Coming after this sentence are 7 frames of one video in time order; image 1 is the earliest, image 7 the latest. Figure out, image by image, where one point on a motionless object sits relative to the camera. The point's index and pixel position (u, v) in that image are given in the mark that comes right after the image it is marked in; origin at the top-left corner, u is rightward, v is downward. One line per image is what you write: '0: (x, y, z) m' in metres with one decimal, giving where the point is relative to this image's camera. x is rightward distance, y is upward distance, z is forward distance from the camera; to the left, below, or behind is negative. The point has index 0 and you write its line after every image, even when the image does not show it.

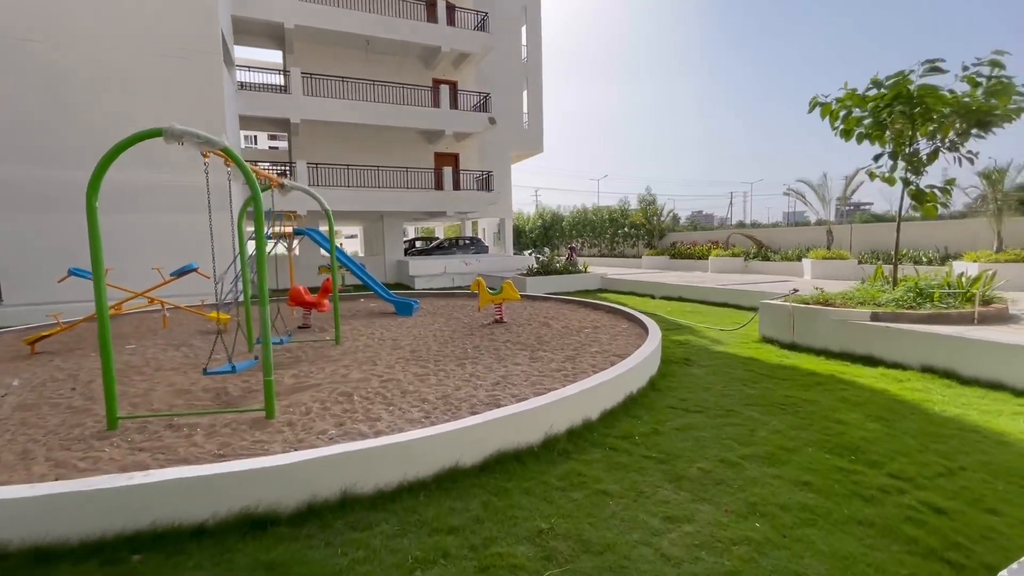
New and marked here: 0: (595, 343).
0: (+1.1, -0.8, +6.6) m
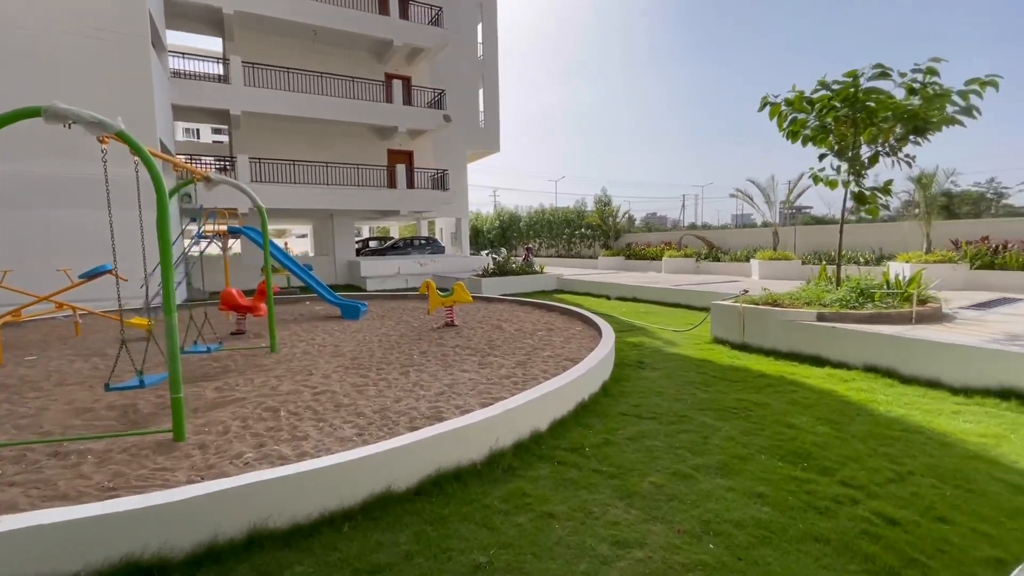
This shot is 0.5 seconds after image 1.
0: (+0.5, -0.8, +6.4) m
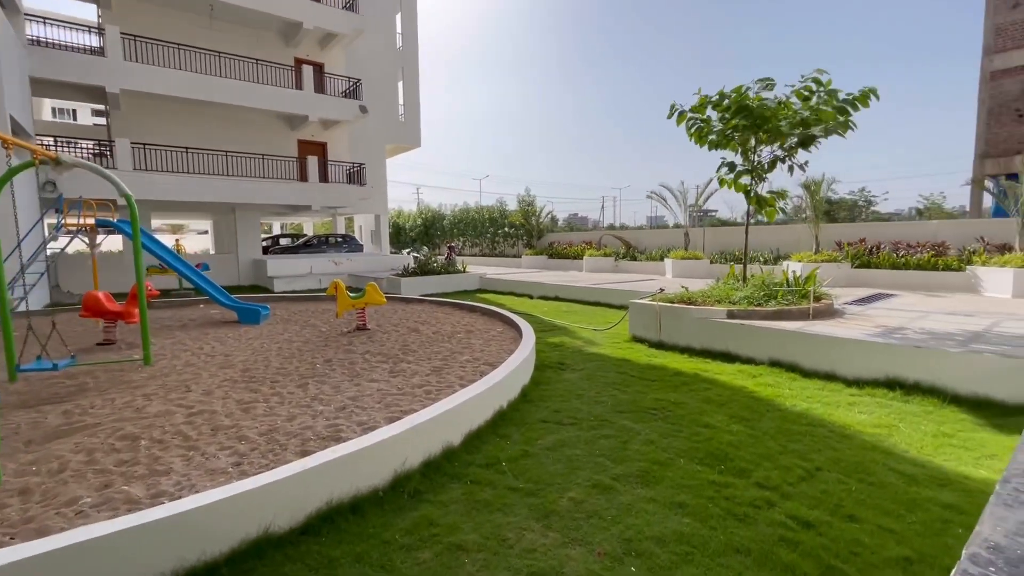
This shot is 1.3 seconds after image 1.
0: (-0.6, -0.8, +6.1) m
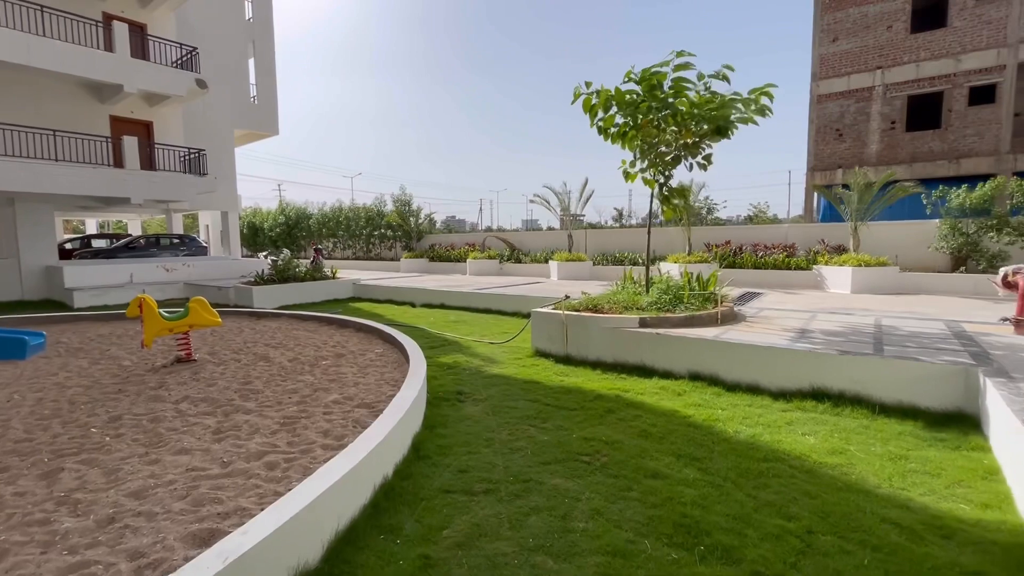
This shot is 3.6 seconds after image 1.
0: (-1.7, -0.9, +4.6) m
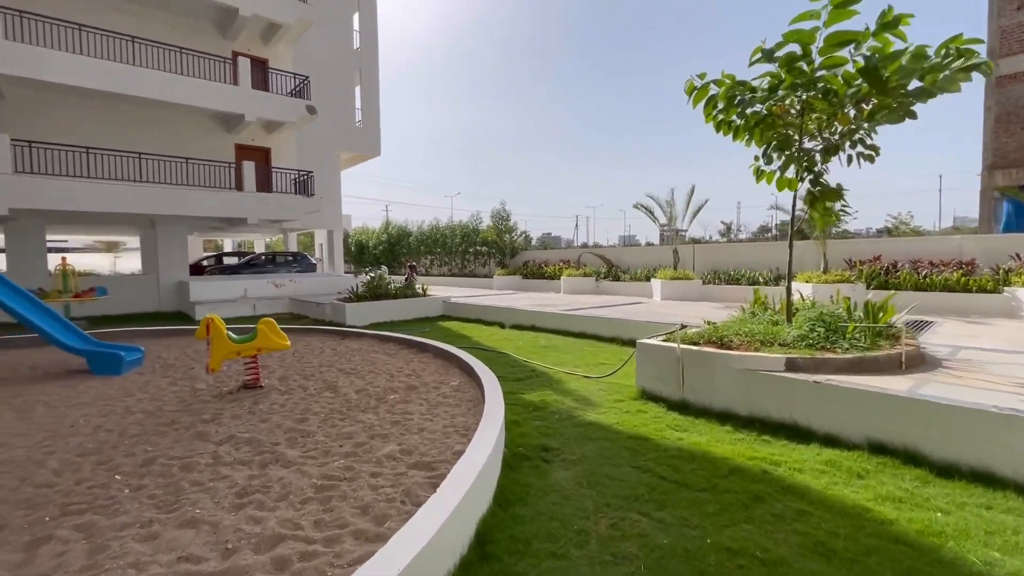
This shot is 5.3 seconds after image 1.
0: (-1.0, -1.1, +3.8) m
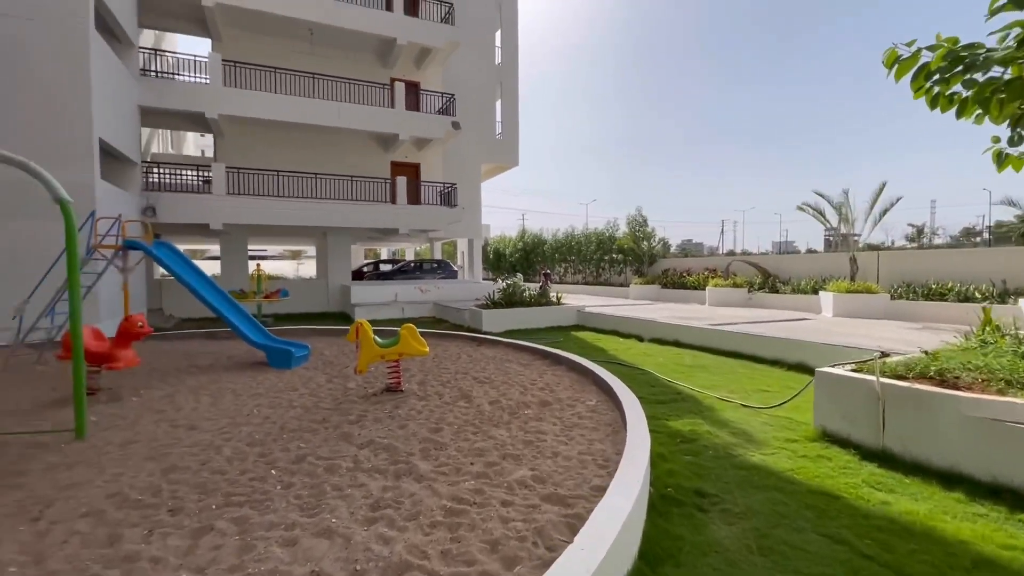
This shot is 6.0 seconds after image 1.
0: (+0.1, -1.2, +3.6) m
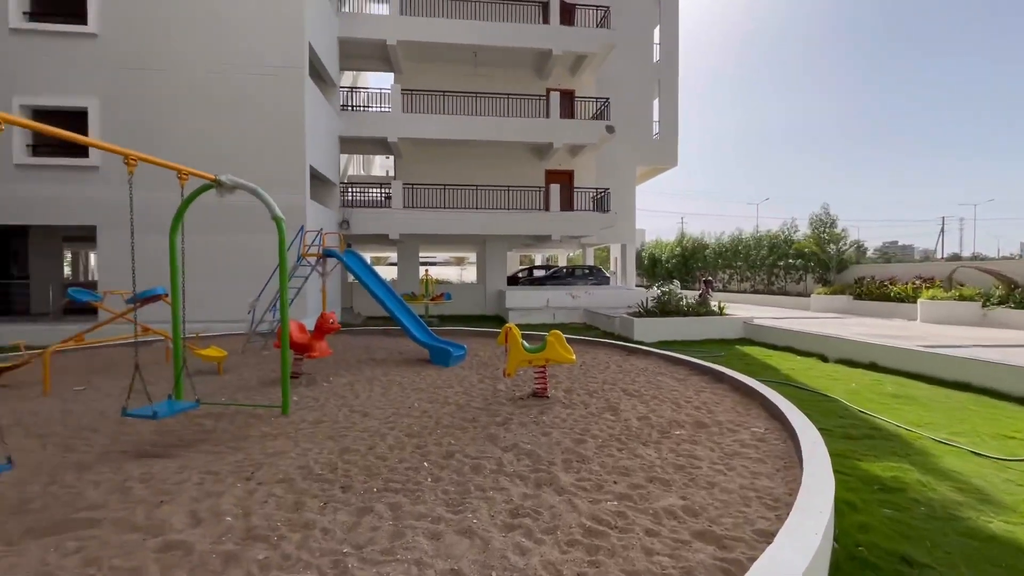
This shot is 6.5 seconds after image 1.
0: (+1.1, -1.3, +3.2) m
